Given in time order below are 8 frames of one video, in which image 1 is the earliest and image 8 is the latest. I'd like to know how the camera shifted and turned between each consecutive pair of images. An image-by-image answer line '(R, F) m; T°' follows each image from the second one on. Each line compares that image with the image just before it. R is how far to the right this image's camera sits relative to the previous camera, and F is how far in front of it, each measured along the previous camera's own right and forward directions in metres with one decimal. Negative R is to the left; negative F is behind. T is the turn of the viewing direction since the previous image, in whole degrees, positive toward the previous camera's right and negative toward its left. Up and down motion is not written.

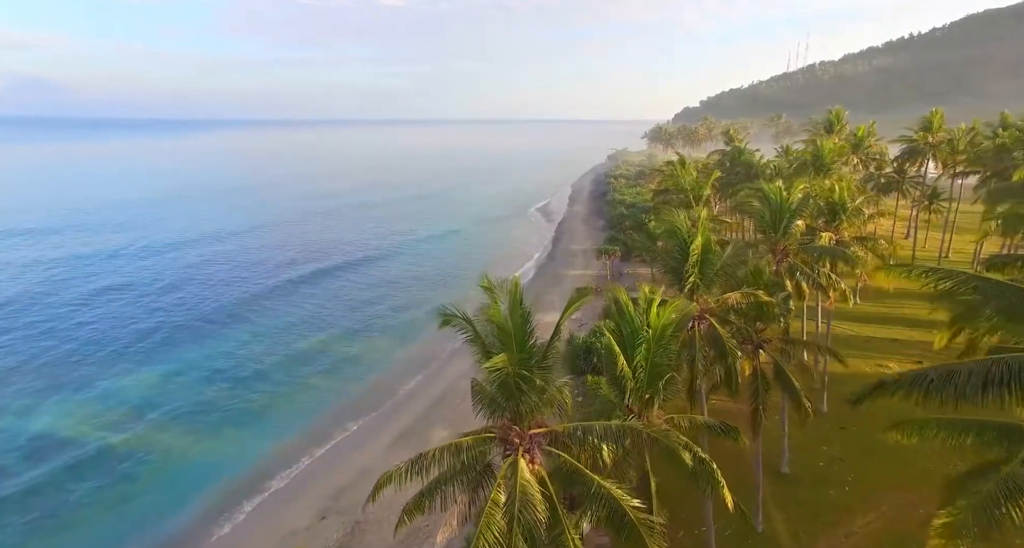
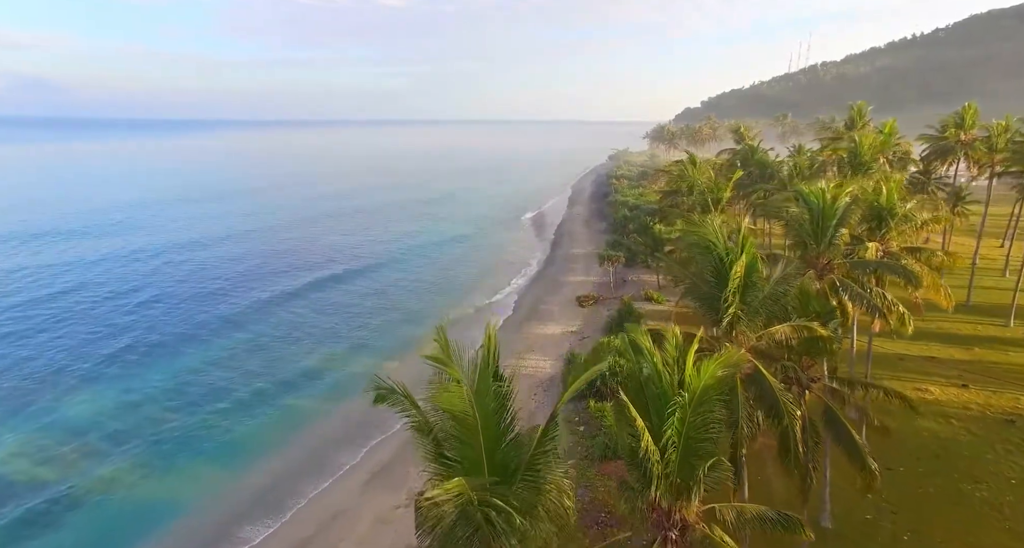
(+0.3, +3.0) m; 0°
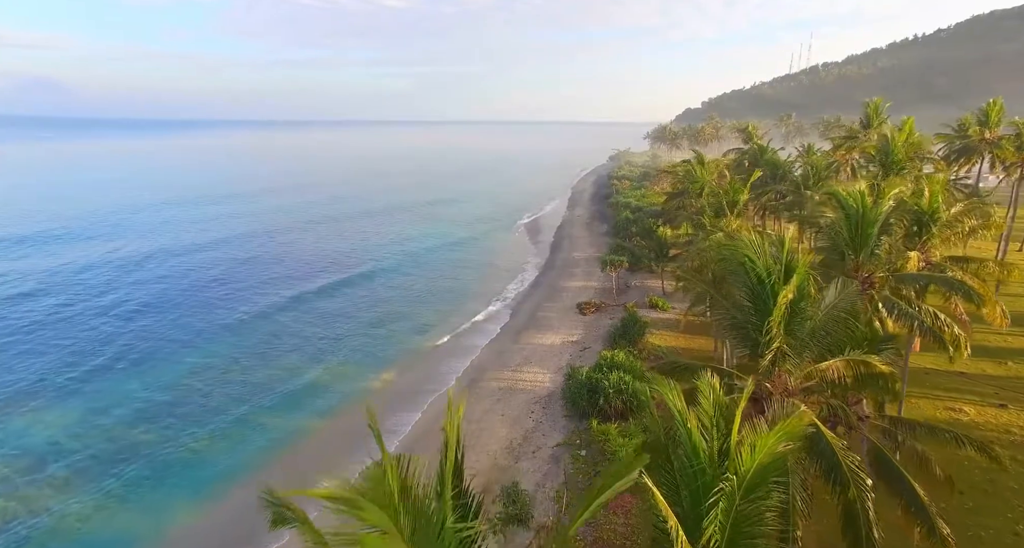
(+0.2, +2.0) m; 0°
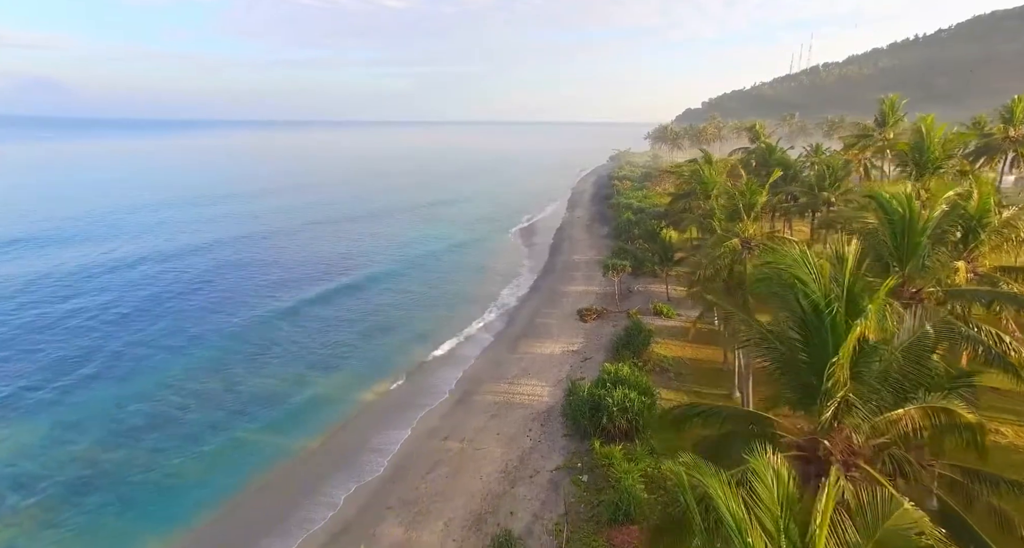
(+0.2, +1.7) m; 0°
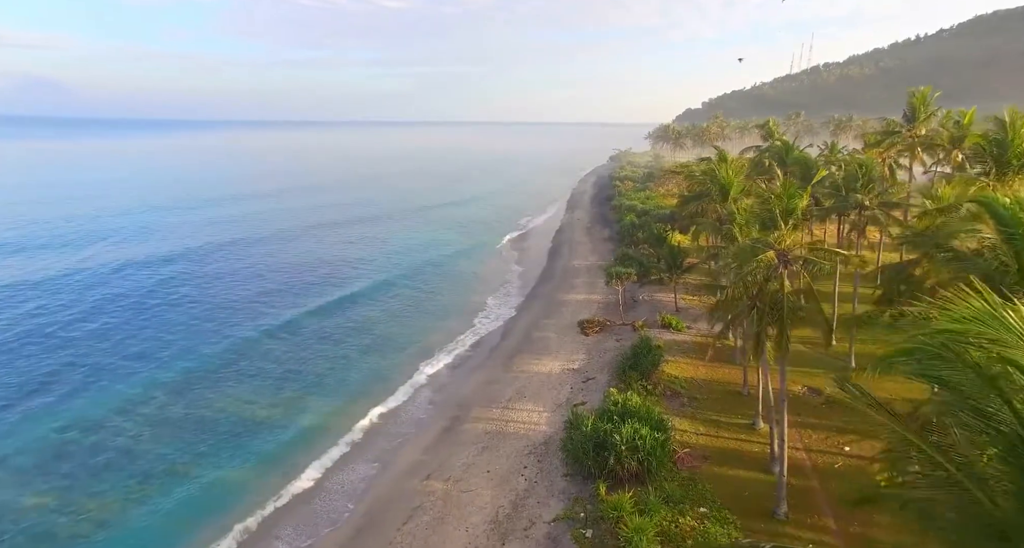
(+0.3, +3.0) m; 0°
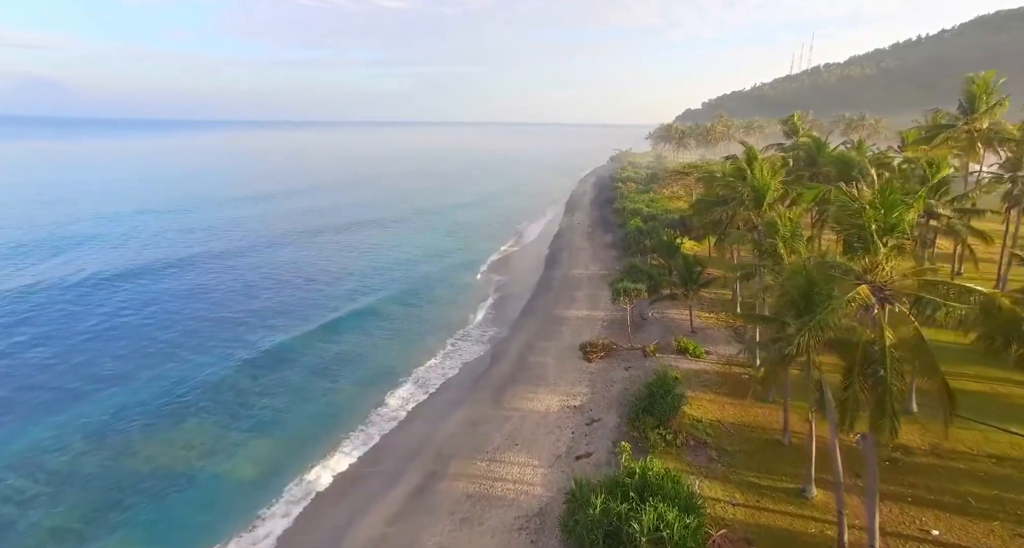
(+0.4, +4.5) m; 0°
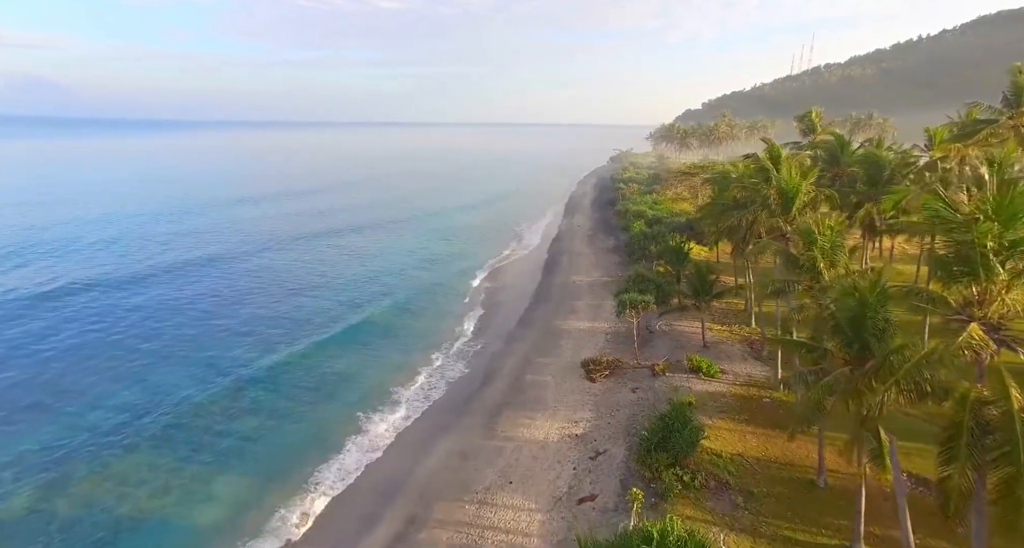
(+0.2, +2.6) m; 0°
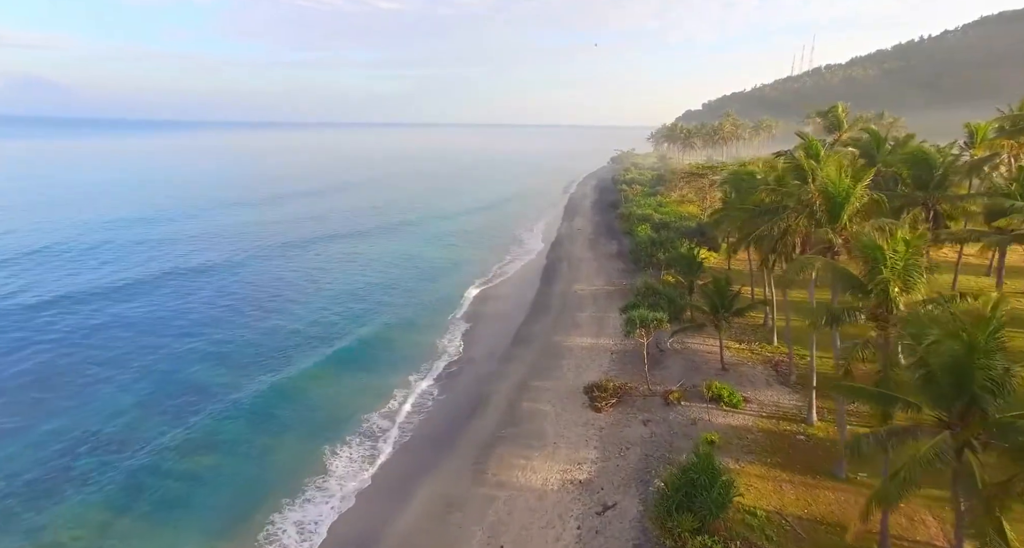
(+0.2, +3.2) m; 0°
